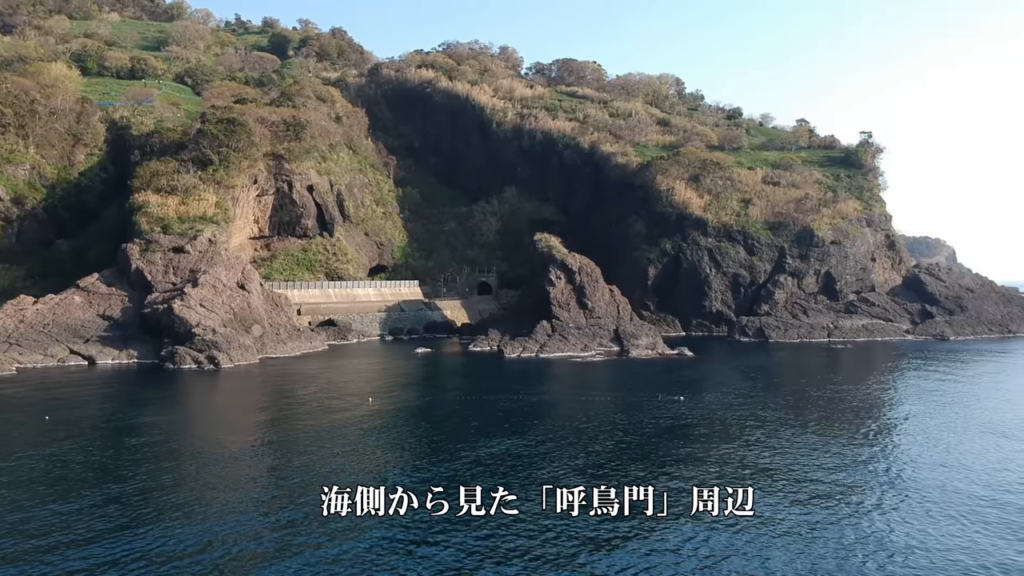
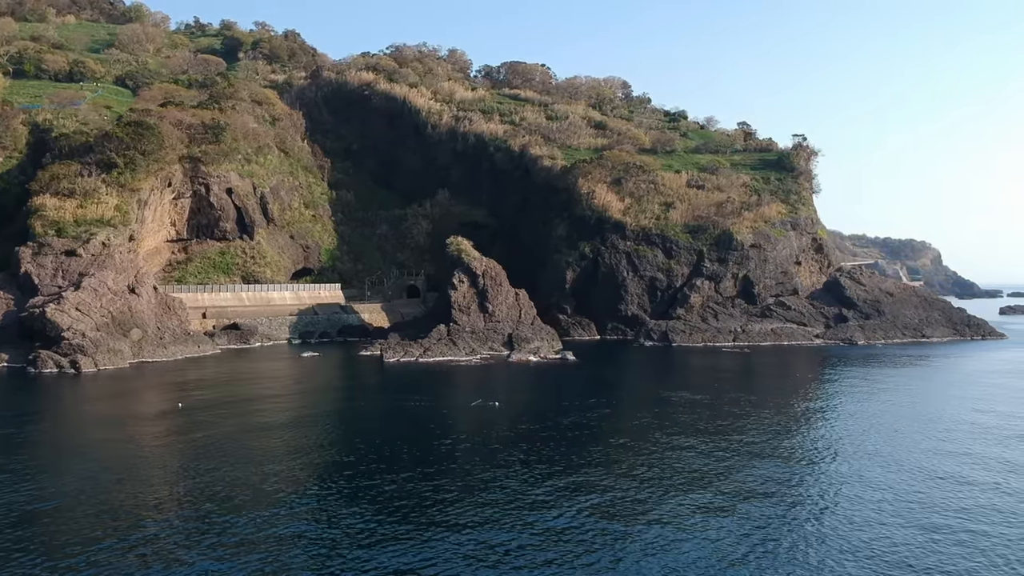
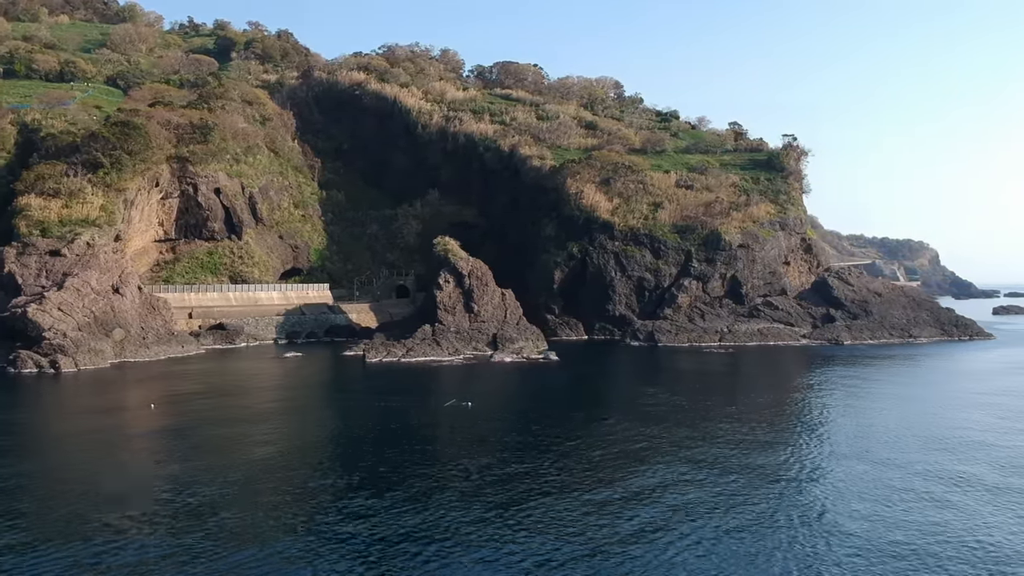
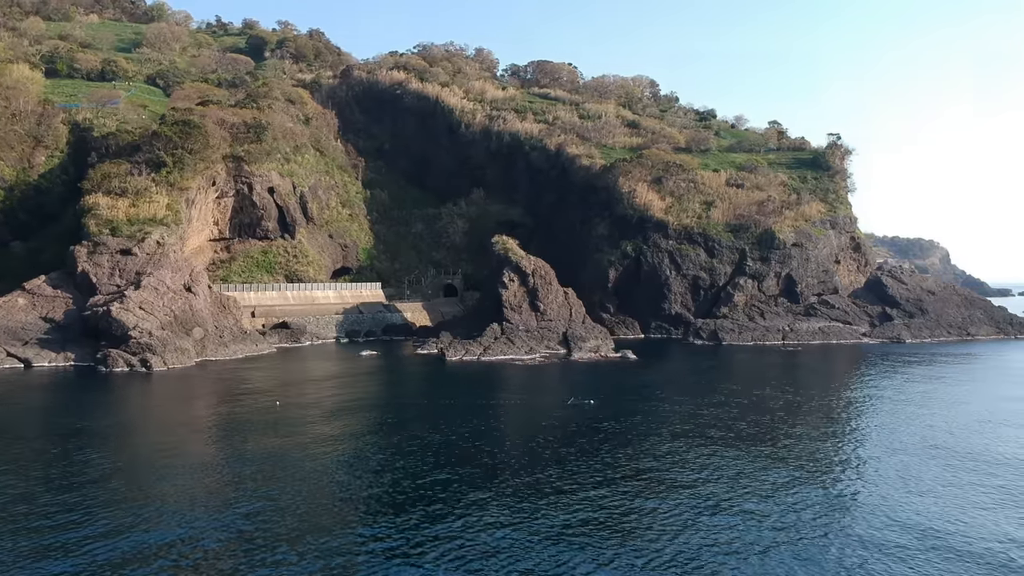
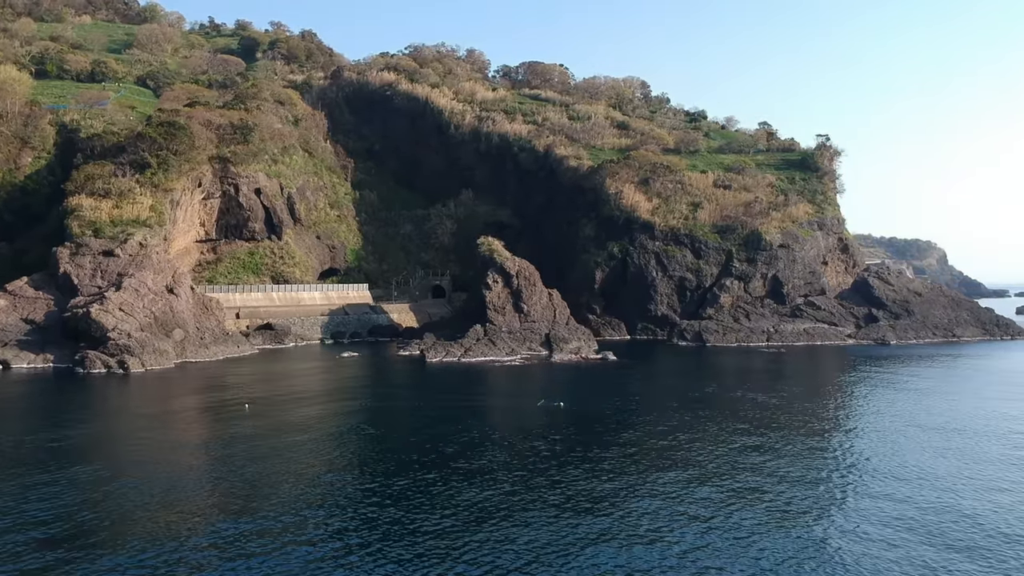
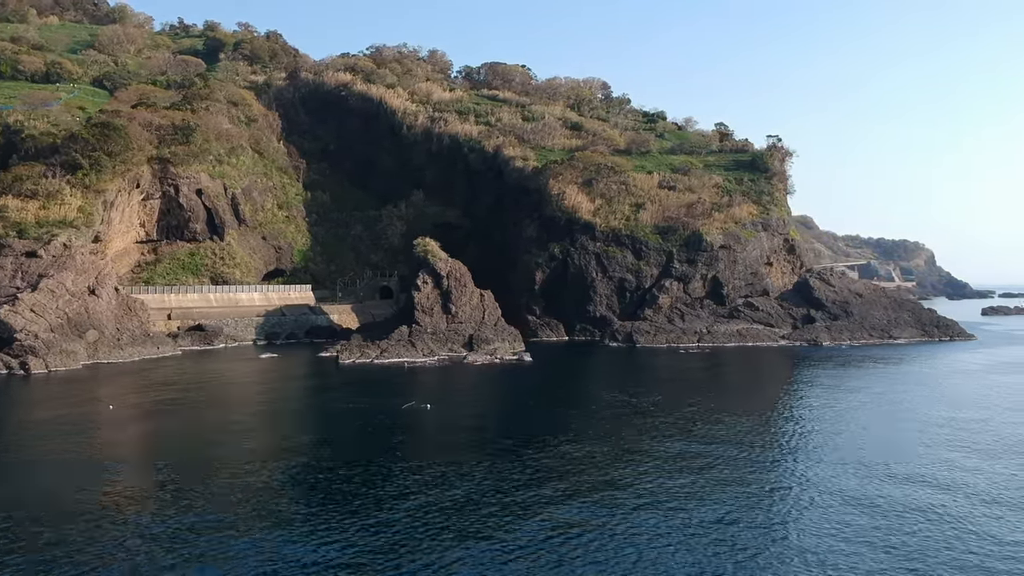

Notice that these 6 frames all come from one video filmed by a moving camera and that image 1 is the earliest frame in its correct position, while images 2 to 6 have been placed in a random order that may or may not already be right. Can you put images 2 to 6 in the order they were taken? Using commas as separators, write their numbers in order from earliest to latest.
4, 5, 2, 3, 6
